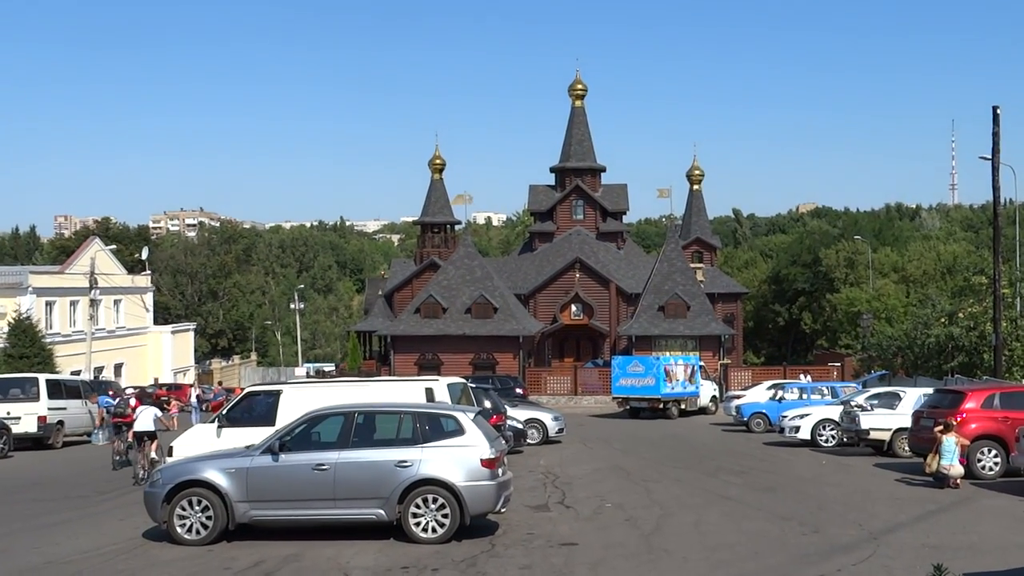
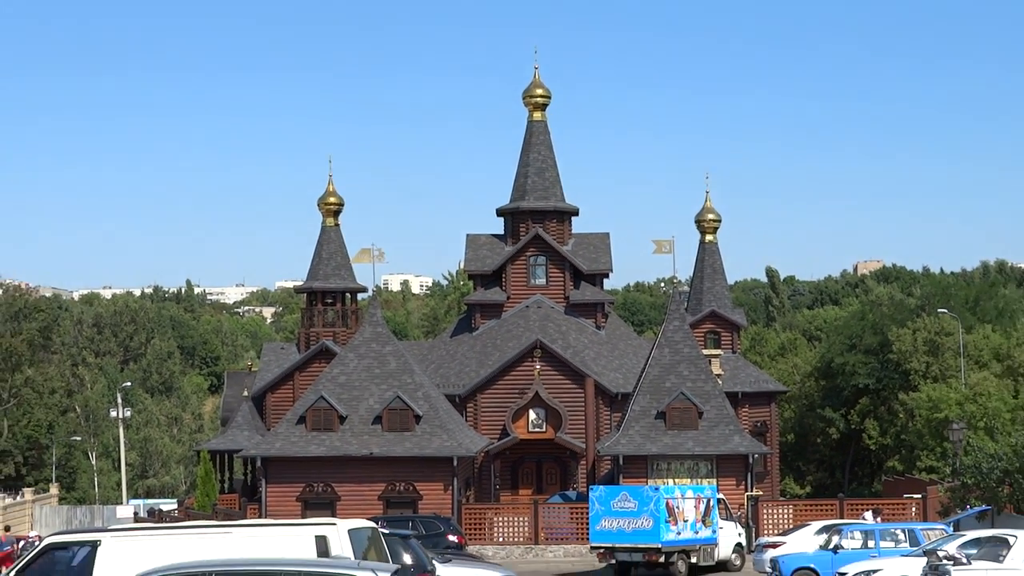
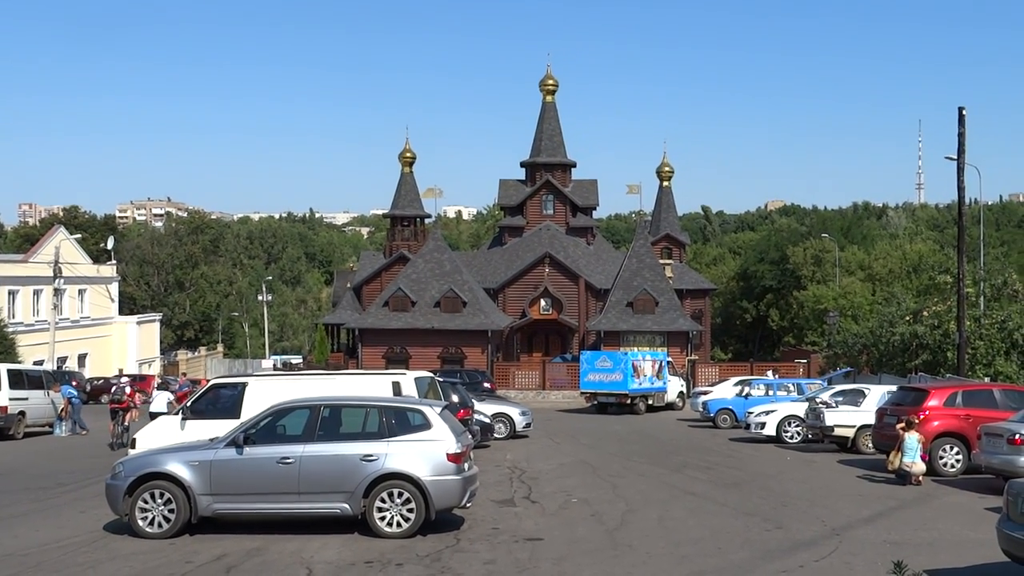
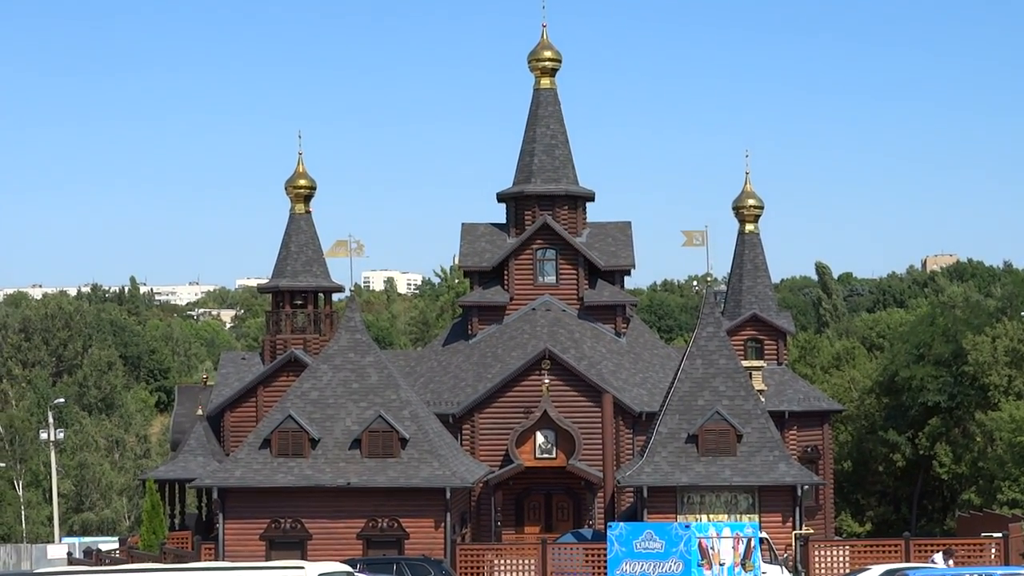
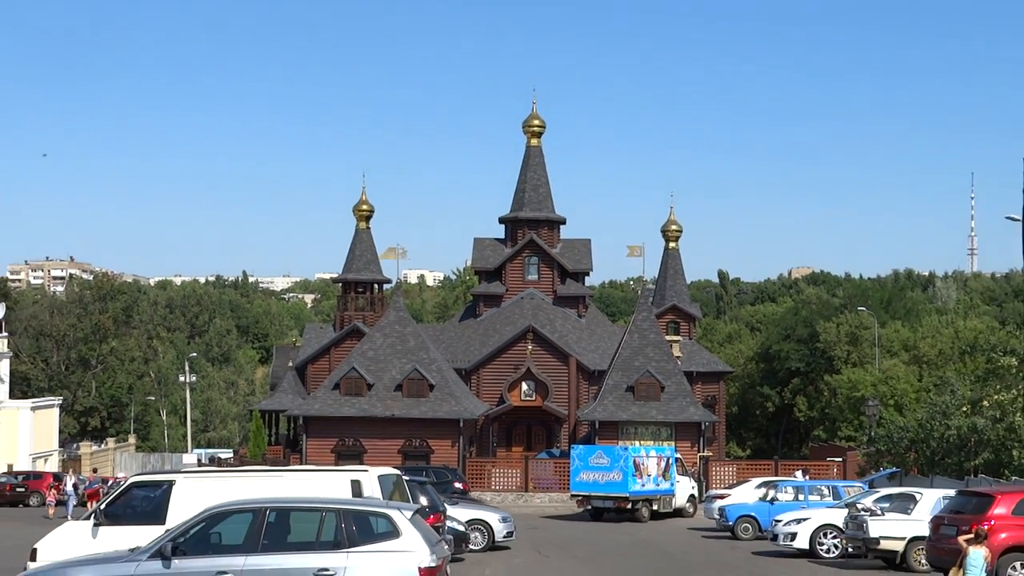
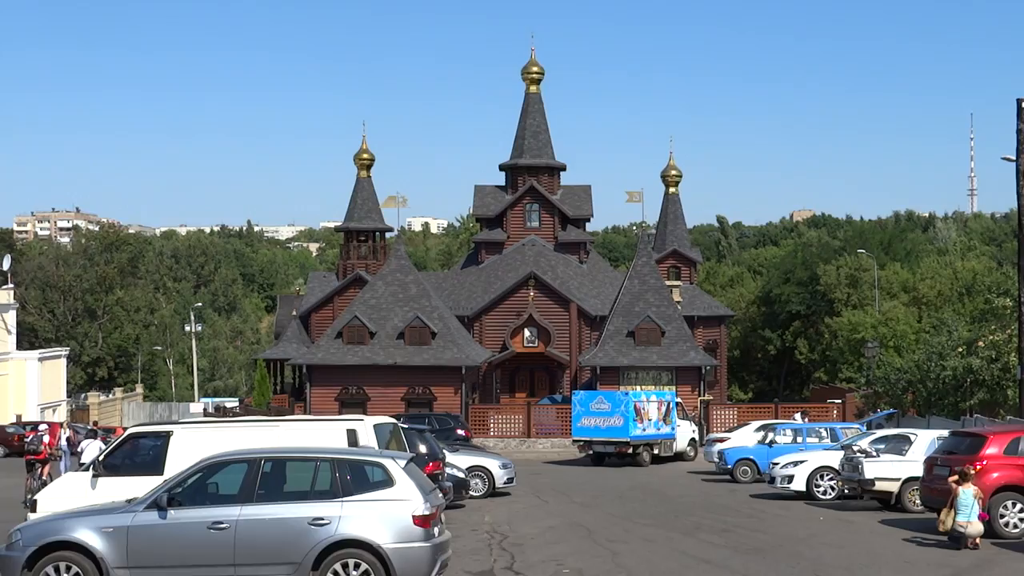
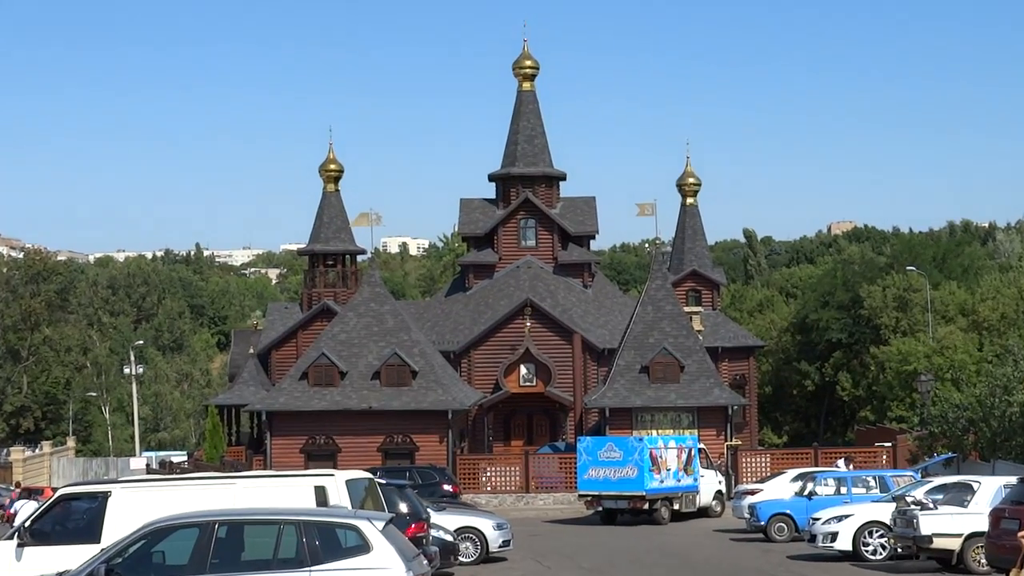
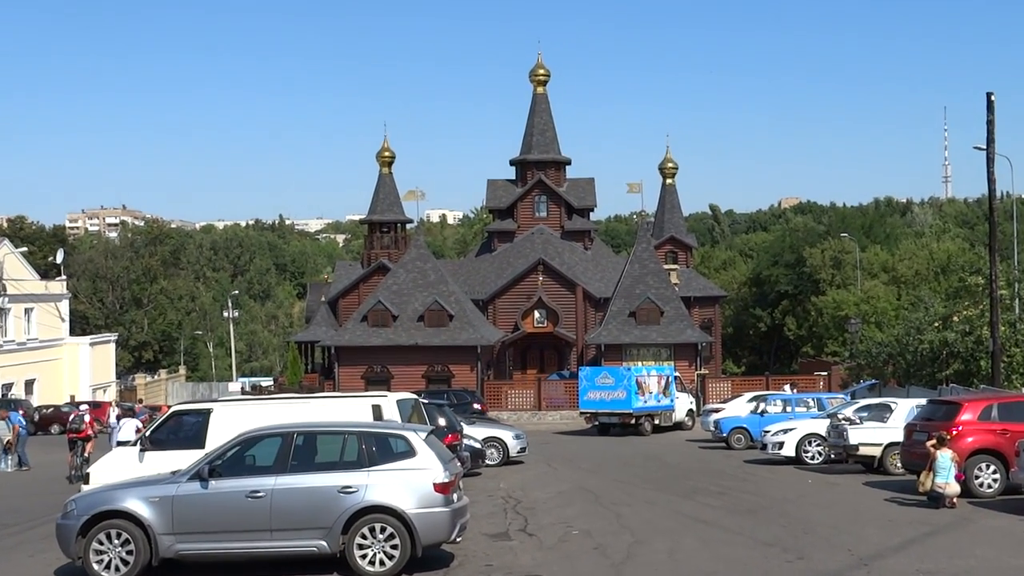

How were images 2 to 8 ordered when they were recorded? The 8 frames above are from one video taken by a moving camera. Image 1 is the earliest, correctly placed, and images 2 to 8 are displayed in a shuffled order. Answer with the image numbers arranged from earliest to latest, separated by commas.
3, 8, 6, 7, 4, 2, 5
